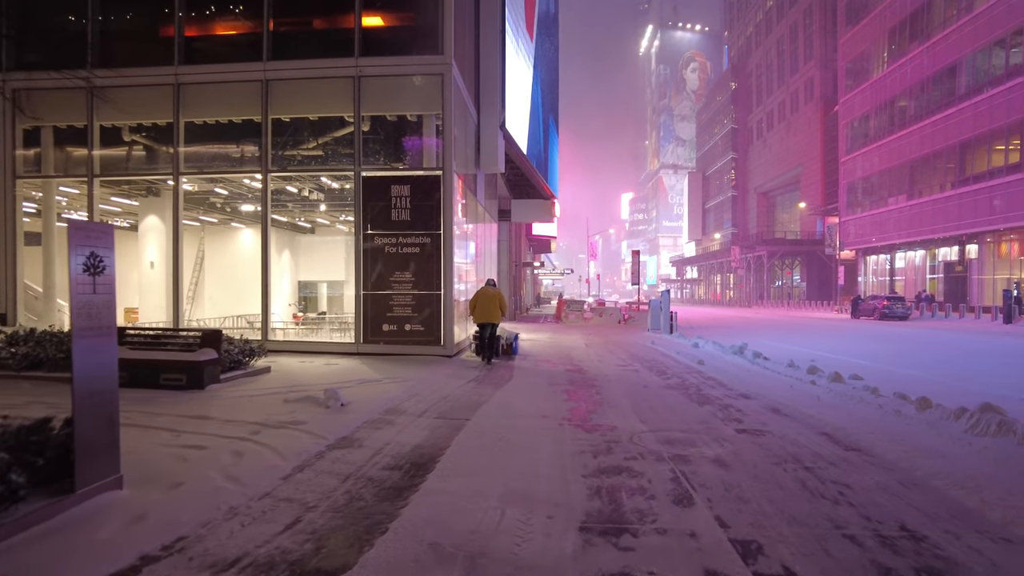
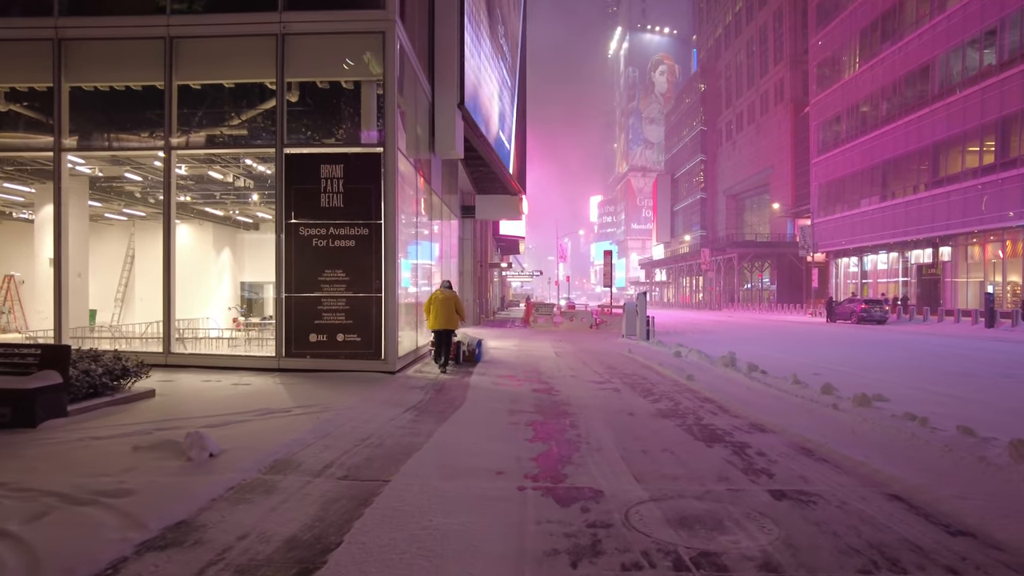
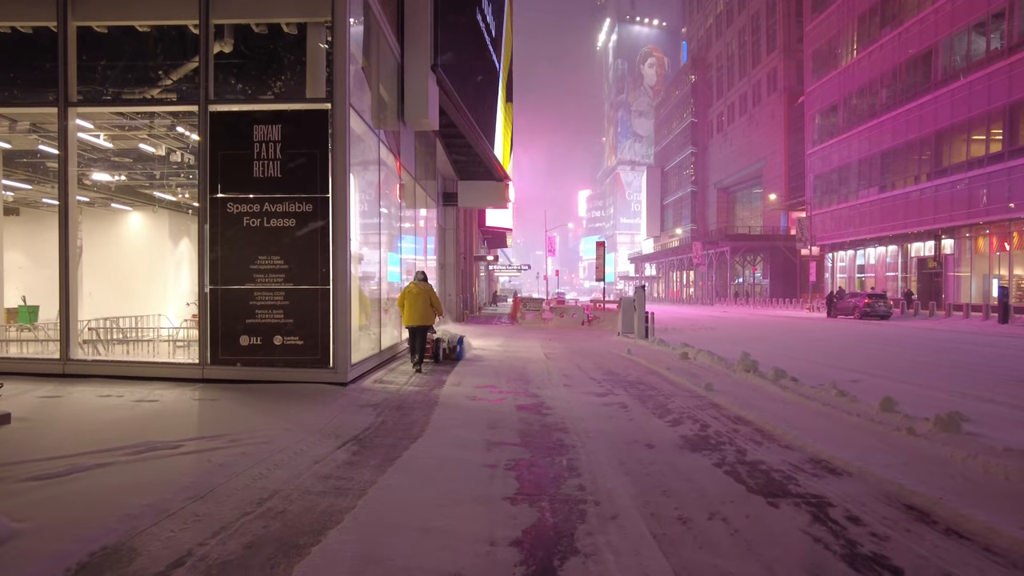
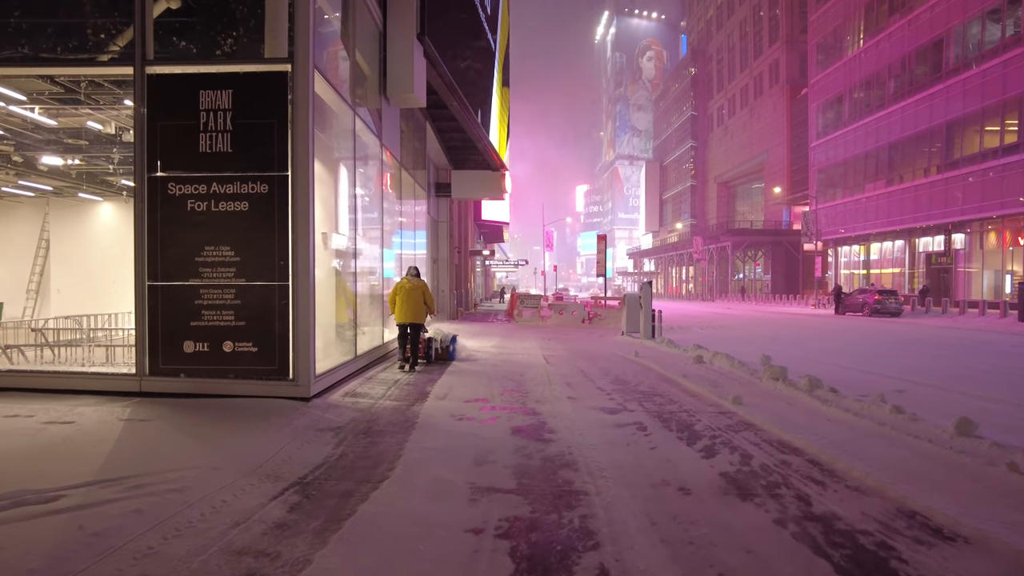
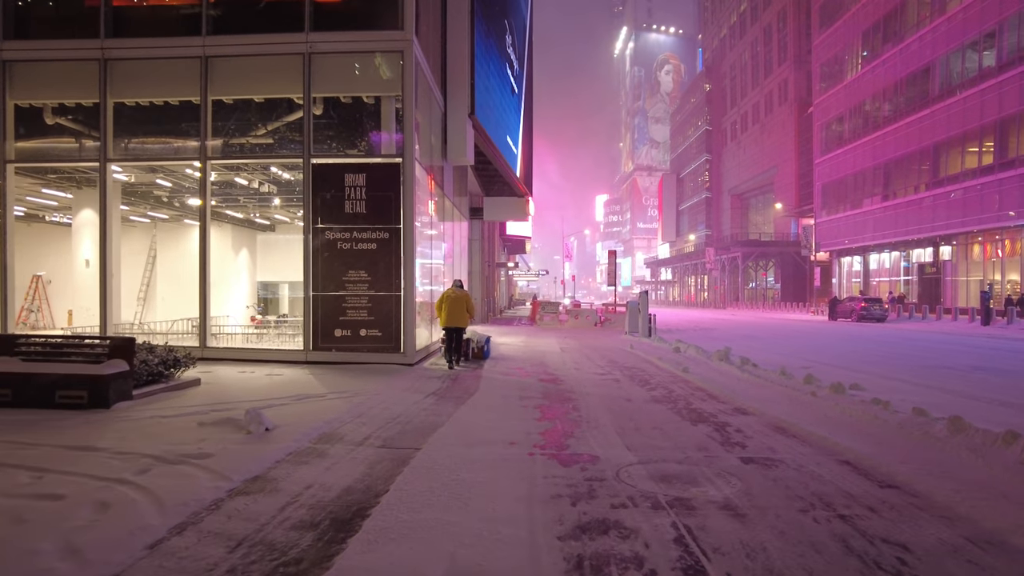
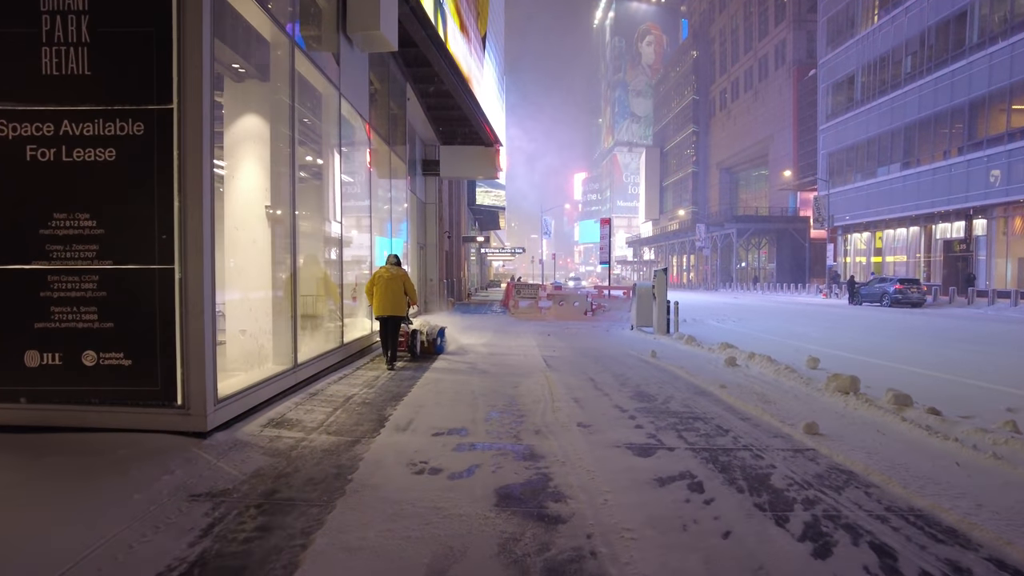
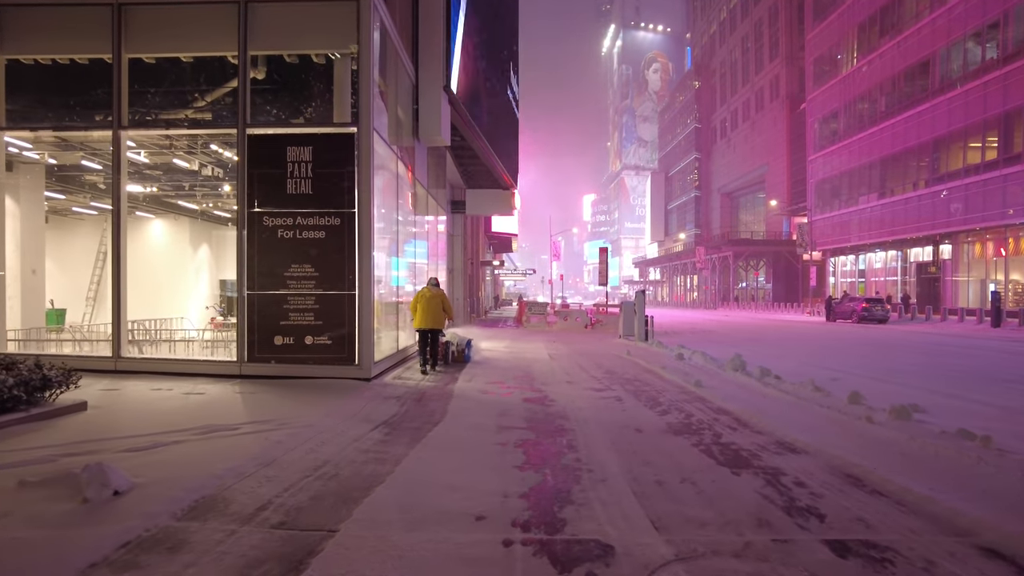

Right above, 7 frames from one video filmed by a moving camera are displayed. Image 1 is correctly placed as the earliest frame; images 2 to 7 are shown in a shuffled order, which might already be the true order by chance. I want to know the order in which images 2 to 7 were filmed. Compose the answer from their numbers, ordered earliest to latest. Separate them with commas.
5, 2, 7, 3, 4, 6
